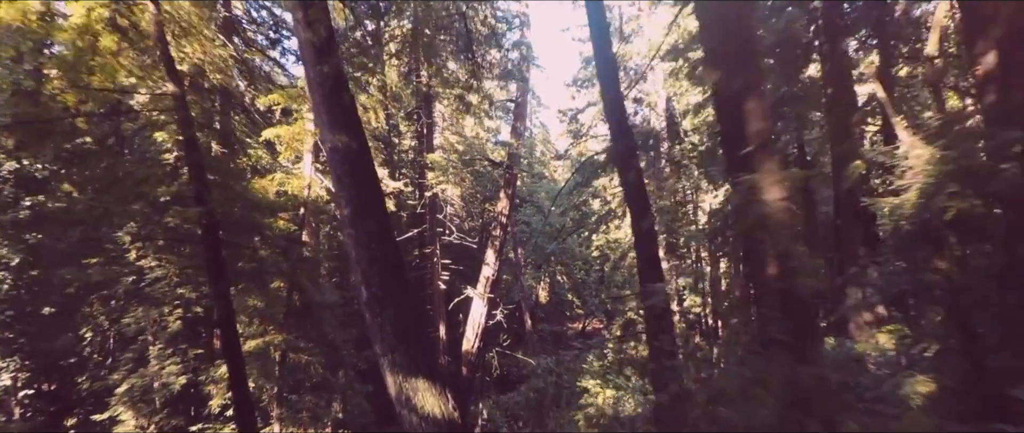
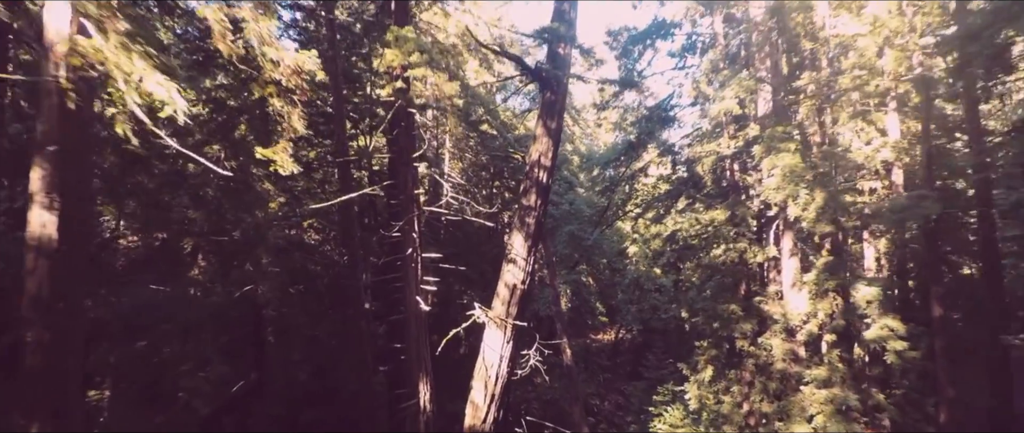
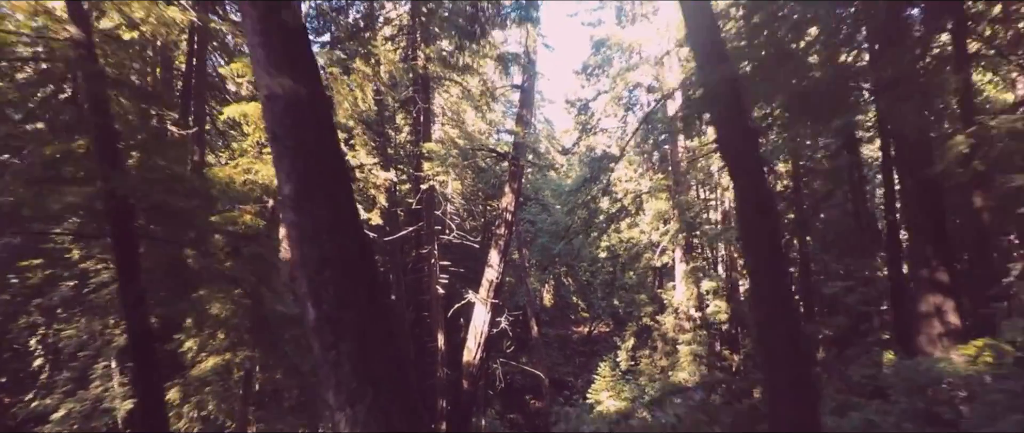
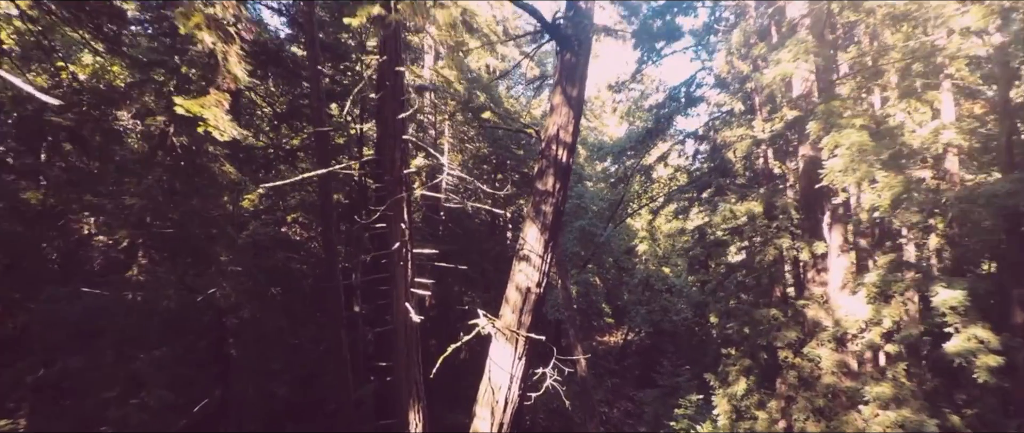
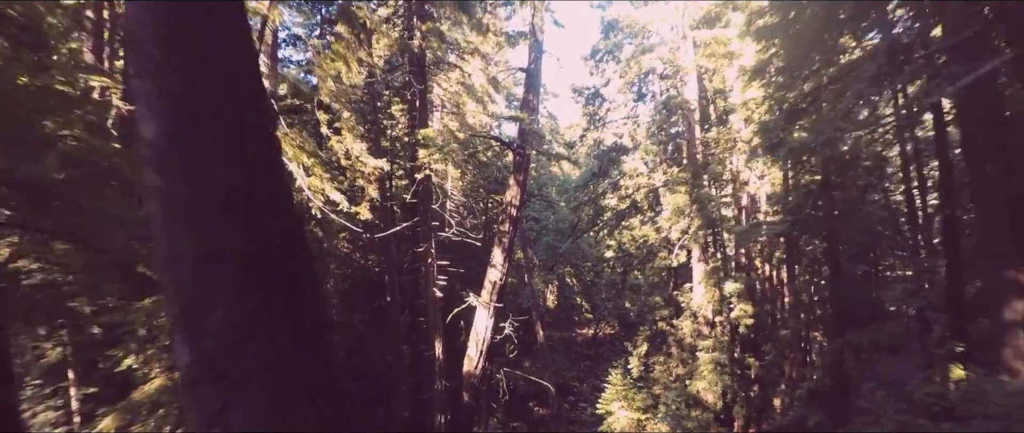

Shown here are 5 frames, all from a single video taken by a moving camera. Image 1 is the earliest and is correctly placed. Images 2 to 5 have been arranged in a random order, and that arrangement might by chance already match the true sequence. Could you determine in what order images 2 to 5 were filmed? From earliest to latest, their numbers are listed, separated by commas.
3, 5, 2, 4
